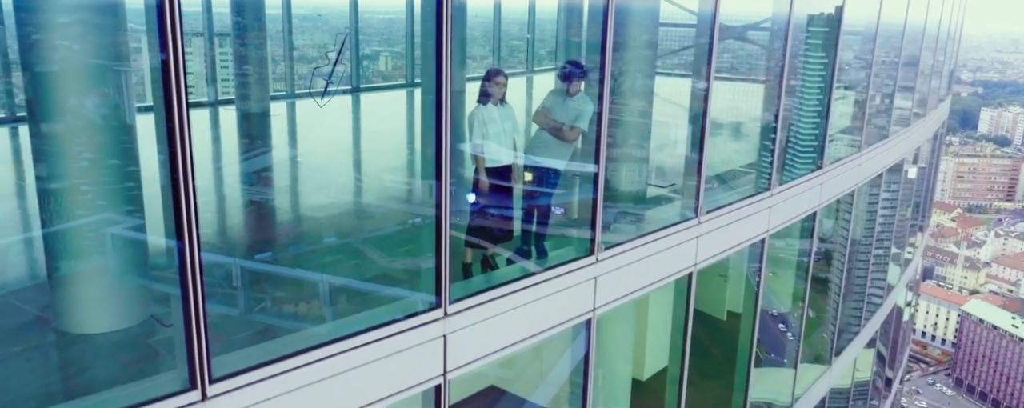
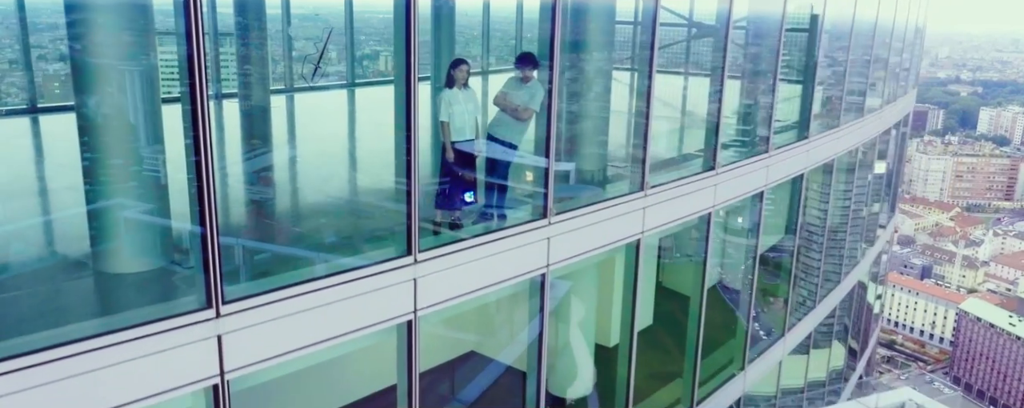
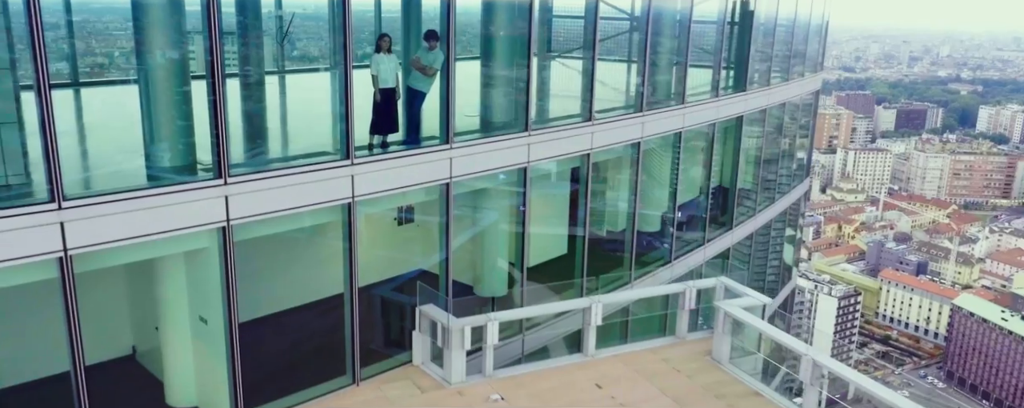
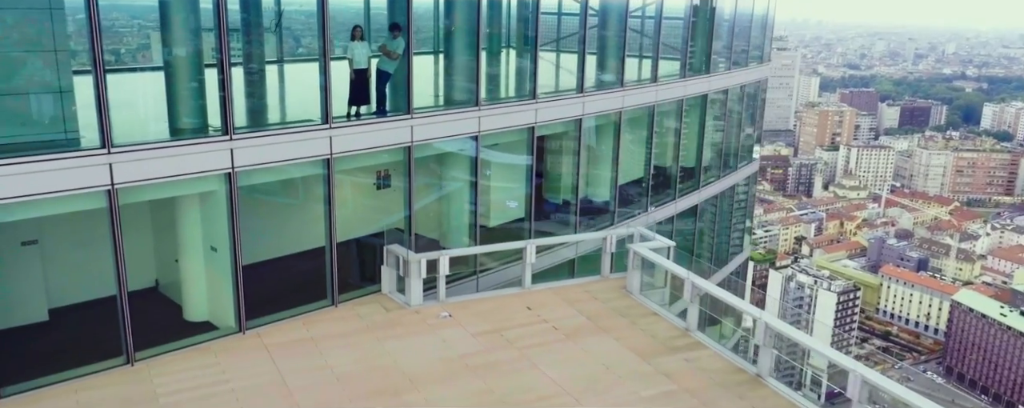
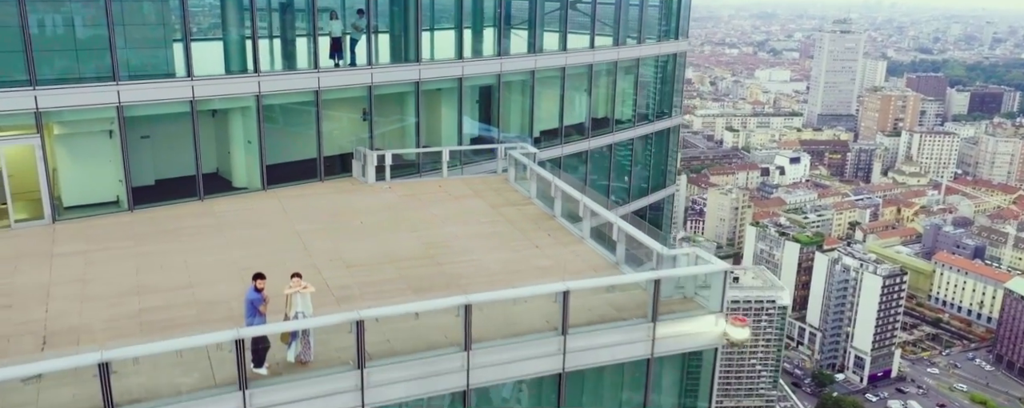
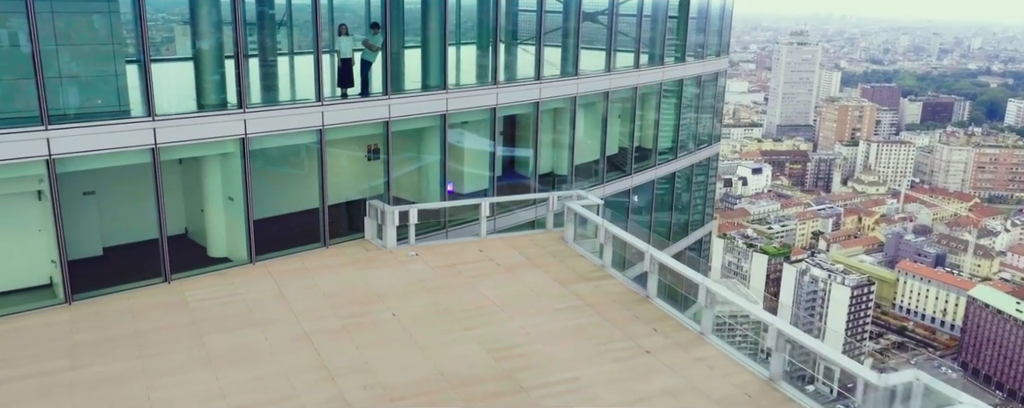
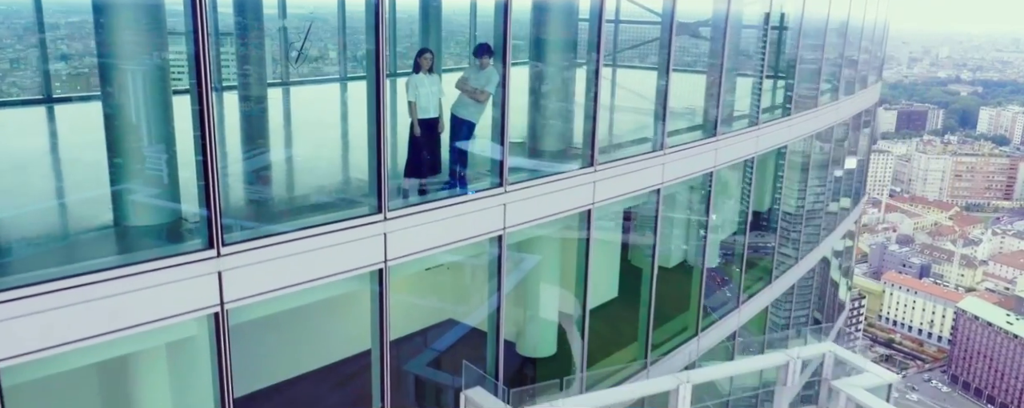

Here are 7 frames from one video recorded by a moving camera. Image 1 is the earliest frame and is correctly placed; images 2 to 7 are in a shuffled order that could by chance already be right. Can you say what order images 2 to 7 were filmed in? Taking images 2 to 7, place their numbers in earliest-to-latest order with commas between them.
2, 7, 3, 4, 6, 5
